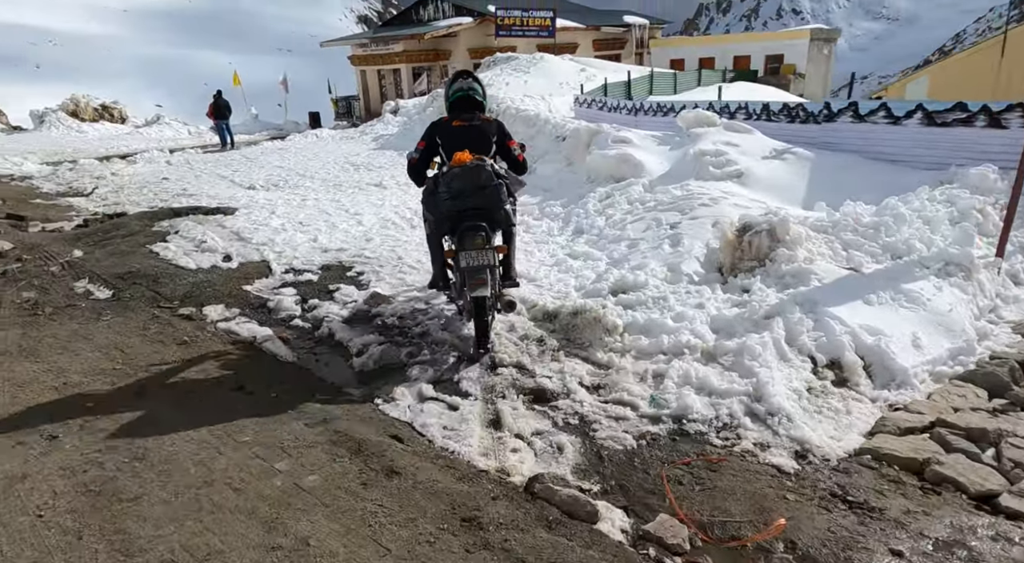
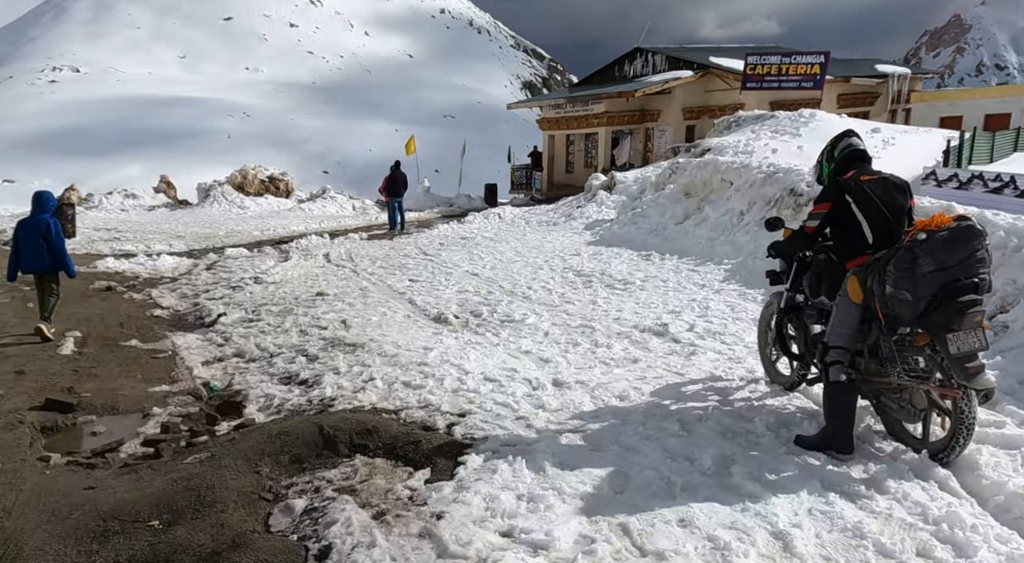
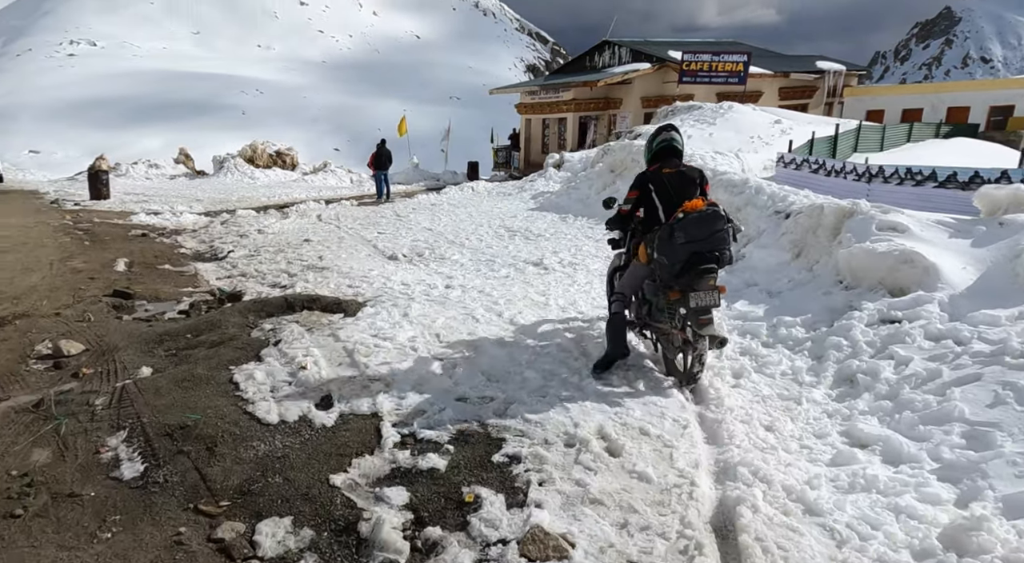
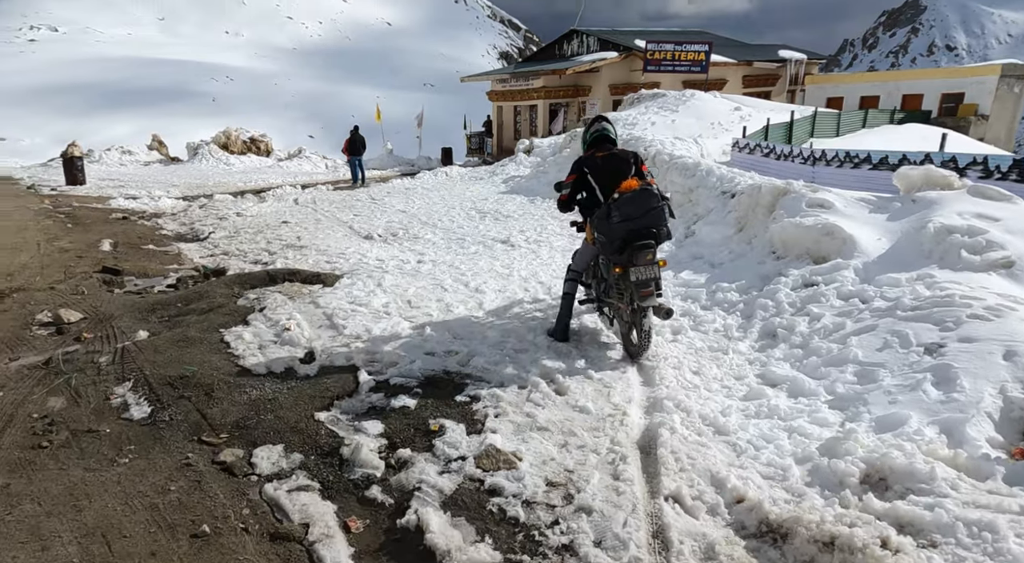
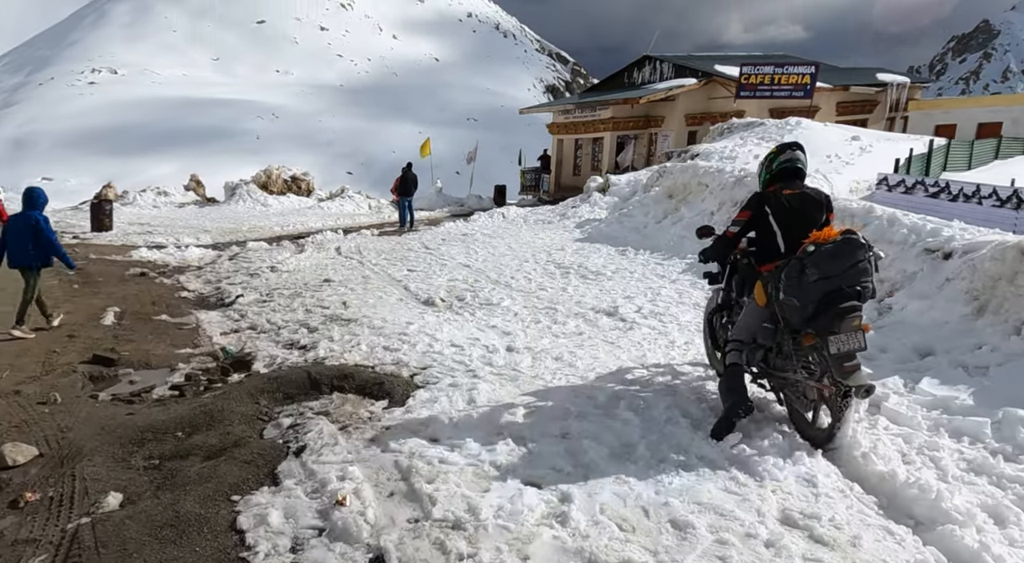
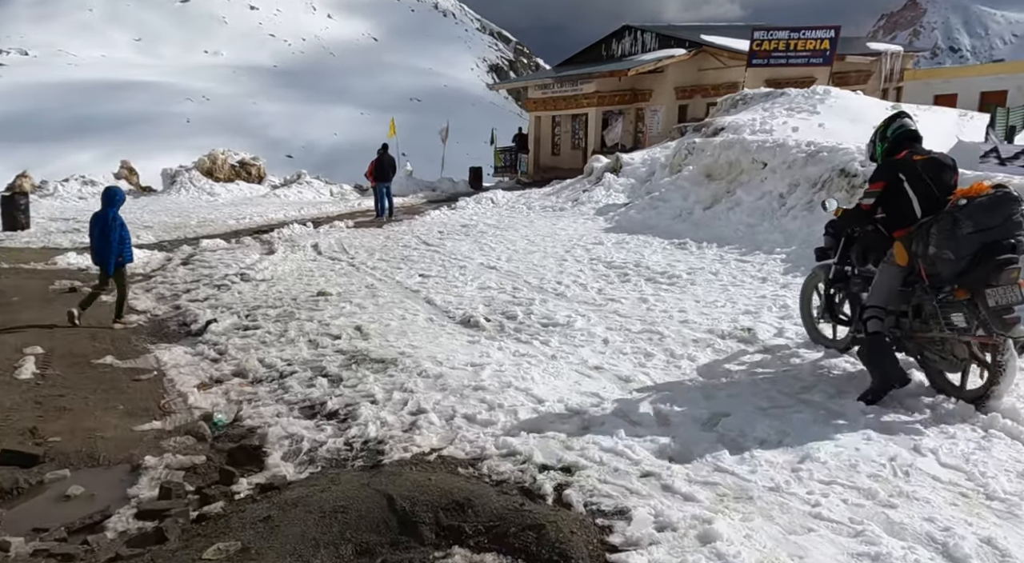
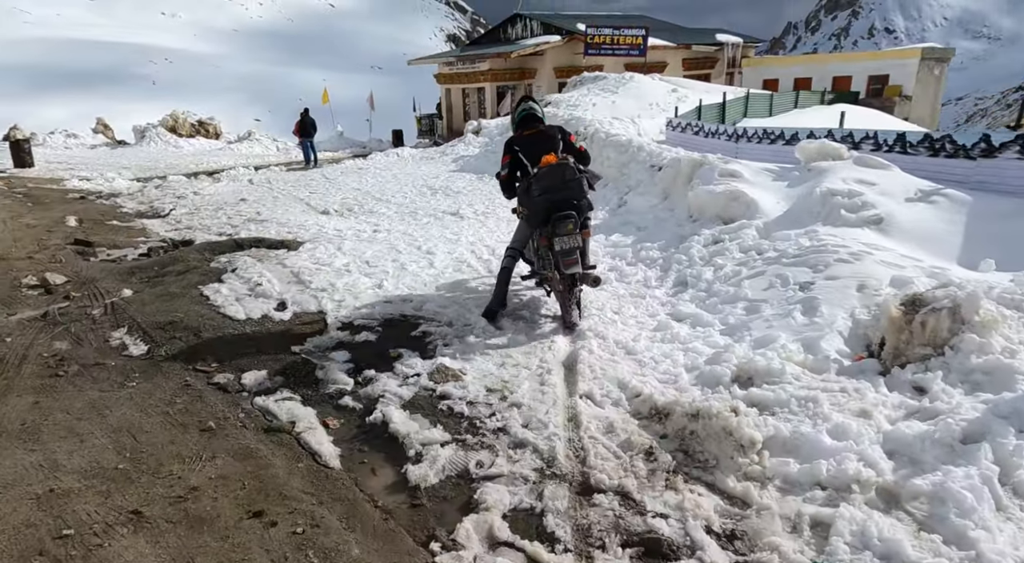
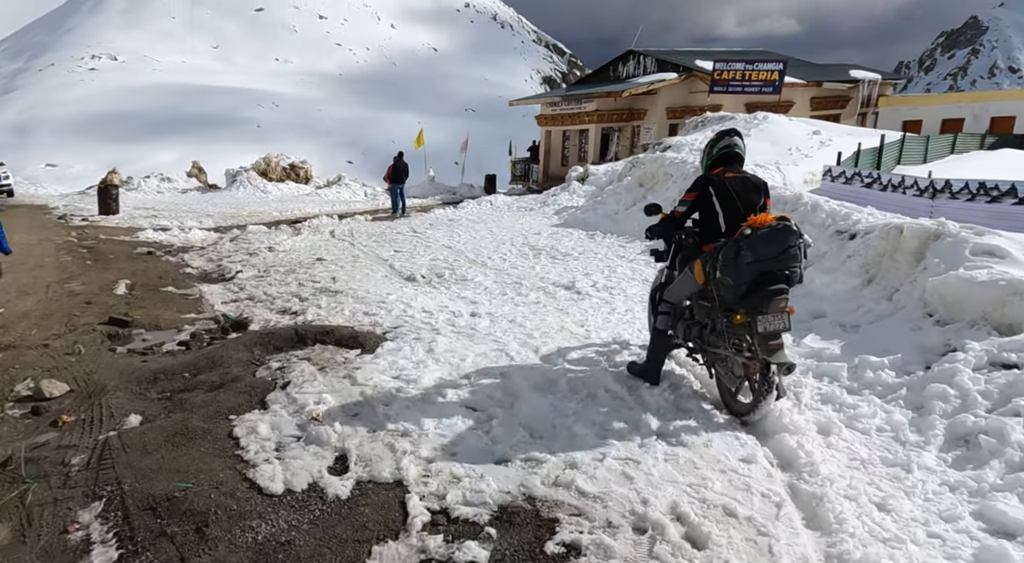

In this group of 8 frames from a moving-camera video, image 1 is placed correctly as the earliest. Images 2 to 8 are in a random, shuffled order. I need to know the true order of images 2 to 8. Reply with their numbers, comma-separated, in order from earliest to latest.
7, 4, 3, 8, 5, 2, 6
